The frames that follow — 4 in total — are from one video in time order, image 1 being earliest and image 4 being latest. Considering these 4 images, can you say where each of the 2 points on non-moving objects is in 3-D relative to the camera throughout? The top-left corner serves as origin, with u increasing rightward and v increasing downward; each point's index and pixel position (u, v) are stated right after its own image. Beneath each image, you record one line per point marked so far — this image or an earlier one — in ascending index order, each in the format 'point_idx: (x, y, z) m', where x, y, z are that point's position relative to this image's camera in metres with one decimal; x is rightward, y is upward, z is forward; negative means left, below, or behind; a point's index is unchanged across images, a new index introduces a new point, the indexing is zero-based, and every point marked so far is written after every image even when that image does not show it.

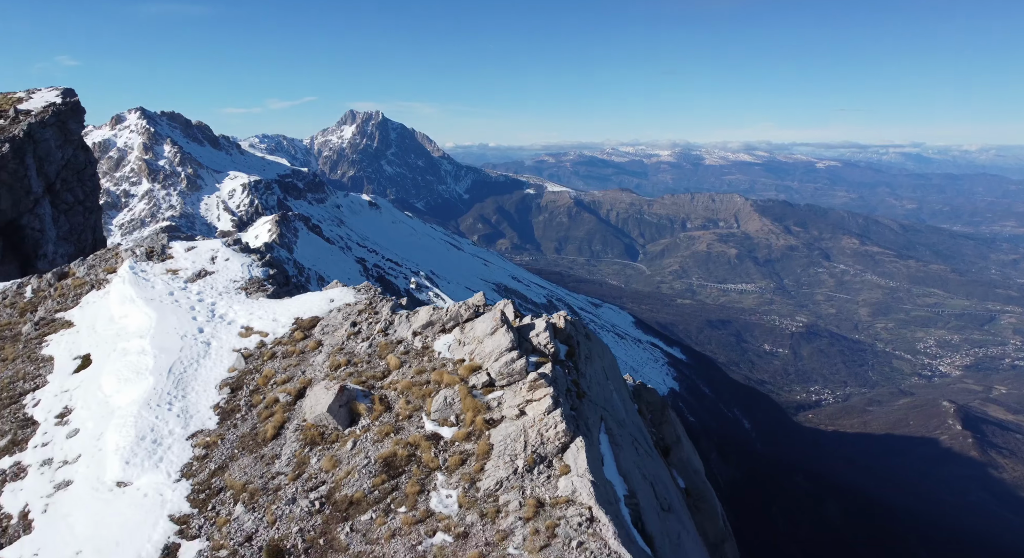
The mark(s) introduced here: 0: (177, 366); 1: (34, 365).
0: (-7.7, -1.7, +13.8) m
1: (-12.3, -2.3, +14.6) m
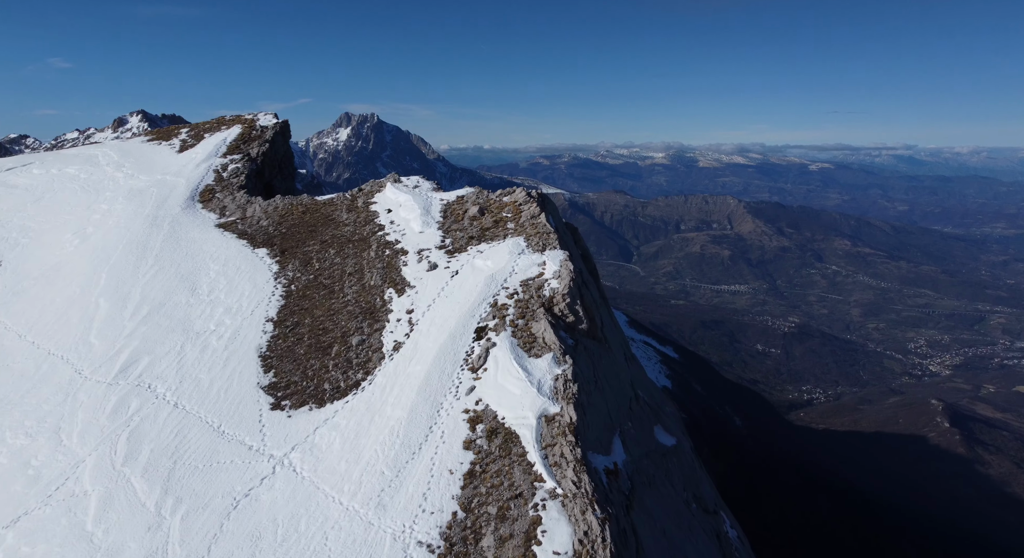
0: (-6.7, +5.8, +44.8) m
1: (-11.3, +5.2, +45.5) m
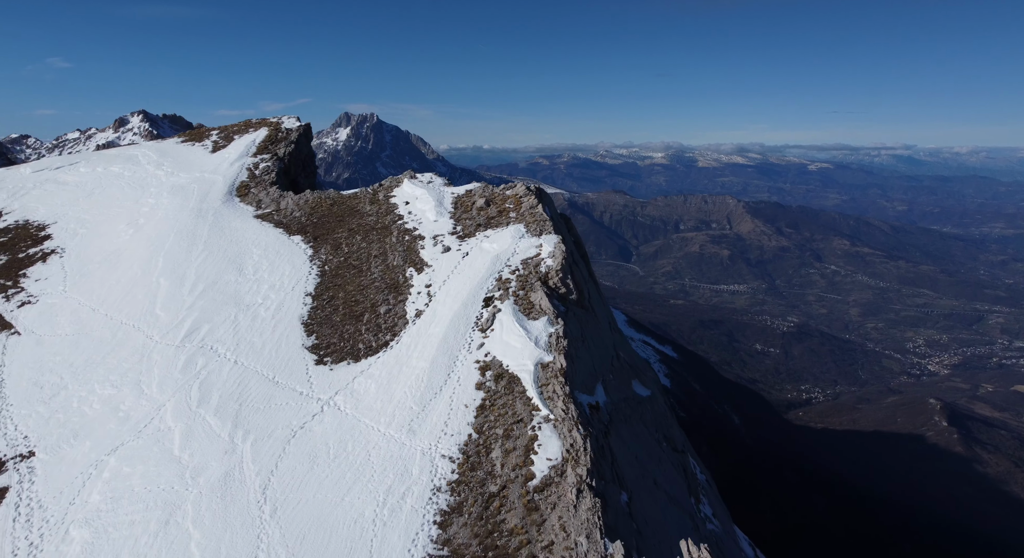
0: (-6.6, +7.3, +51.6) m
1: (-11.1, +6.7, +52.4) m
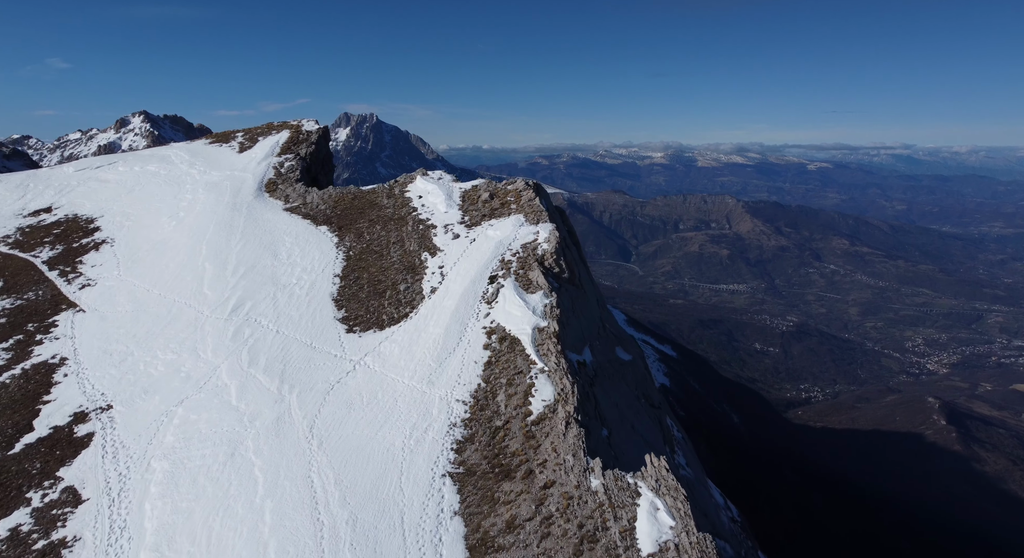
0: (-6.5, +8.8, +58.6) m
1: (-11.1, +8.3, +59.3) m
